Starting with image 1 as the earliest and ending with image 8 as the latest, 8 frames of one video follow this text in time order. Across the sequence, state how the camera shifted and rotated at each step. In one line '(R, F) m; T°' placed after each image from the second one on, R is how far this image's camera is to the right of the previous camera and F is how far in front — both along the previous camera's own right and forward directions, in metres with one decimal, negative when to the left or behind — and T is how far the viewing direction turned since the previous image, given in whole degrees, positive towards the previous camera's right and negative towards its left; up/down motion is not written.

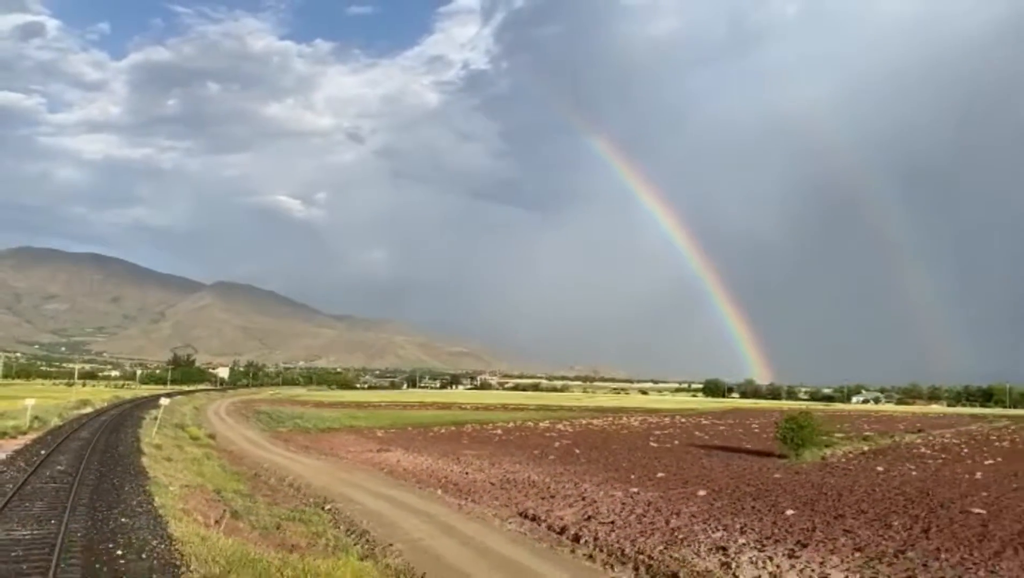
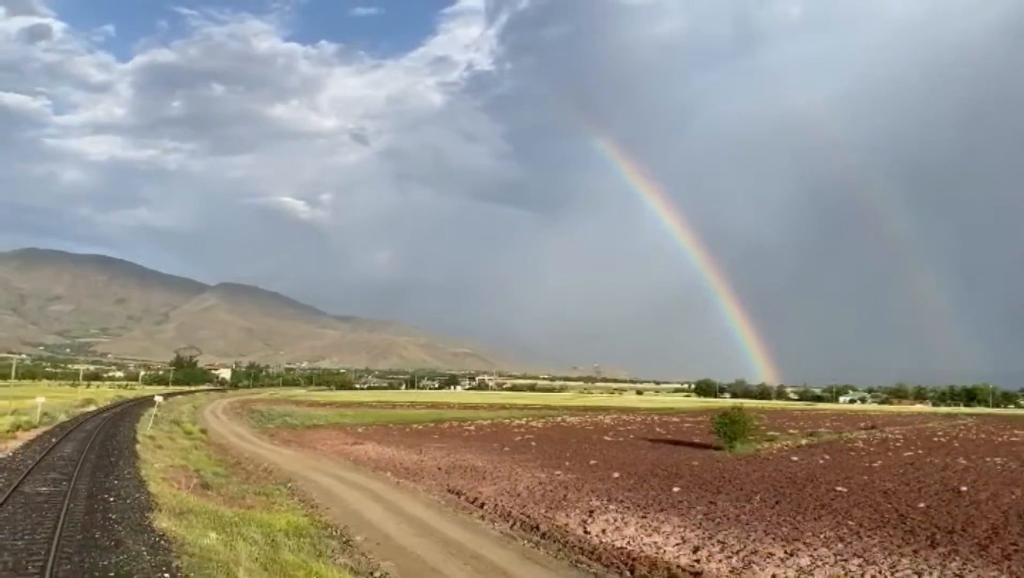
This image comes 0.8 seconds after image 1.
(+3.2, -6.1) m; 0°
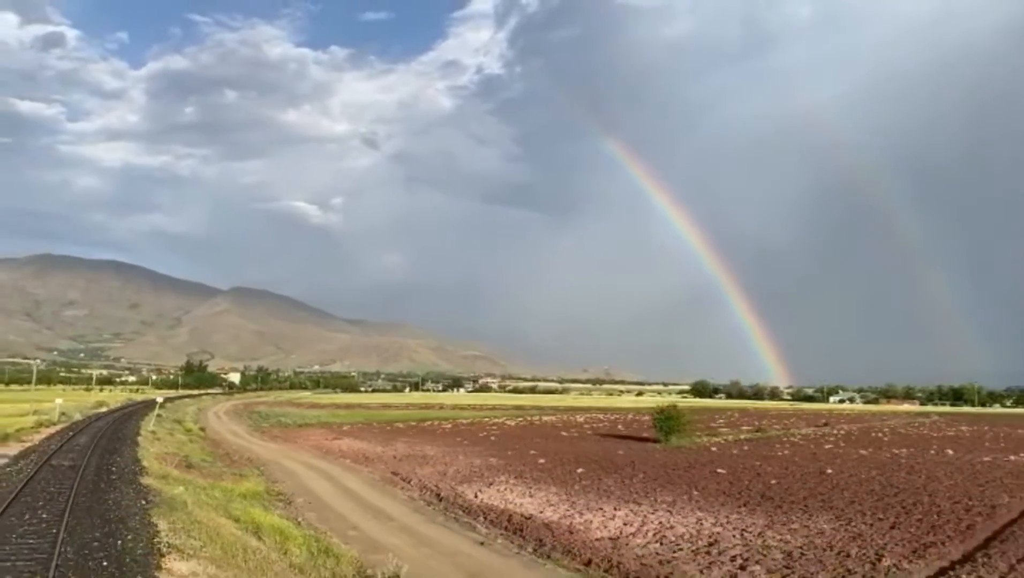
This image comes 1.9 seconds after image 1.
(+4.3, -8.0) m; -1°
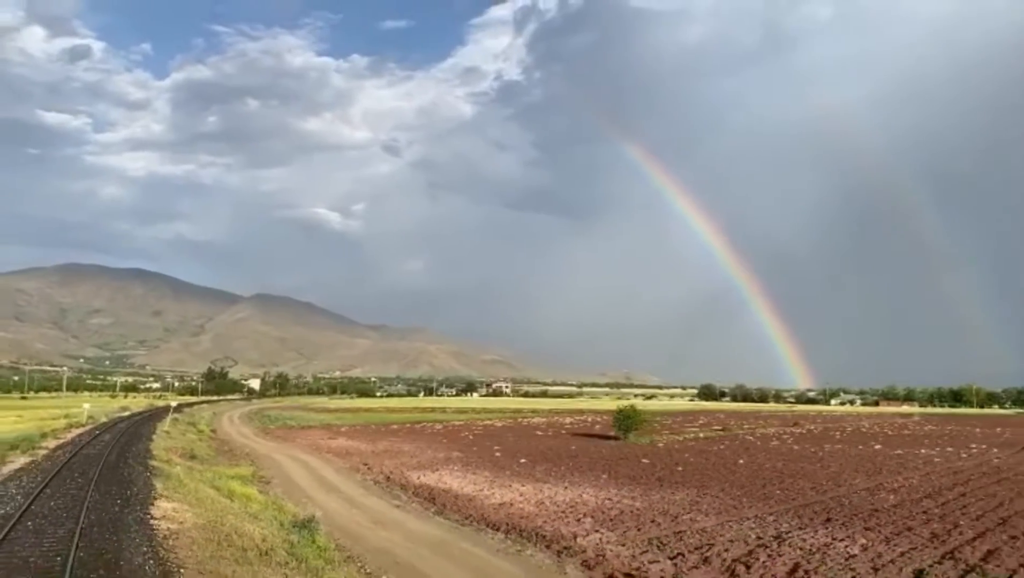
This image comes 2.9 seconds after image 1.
(+4.4, -8.3) m; -1°
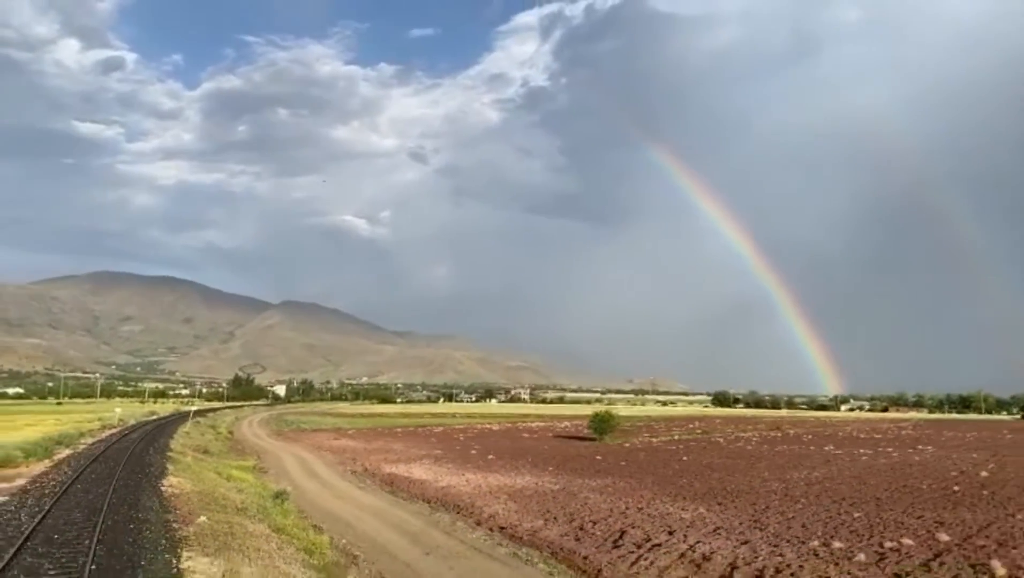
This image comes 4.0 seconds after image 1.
(+4.3, -8.1) m; -2°
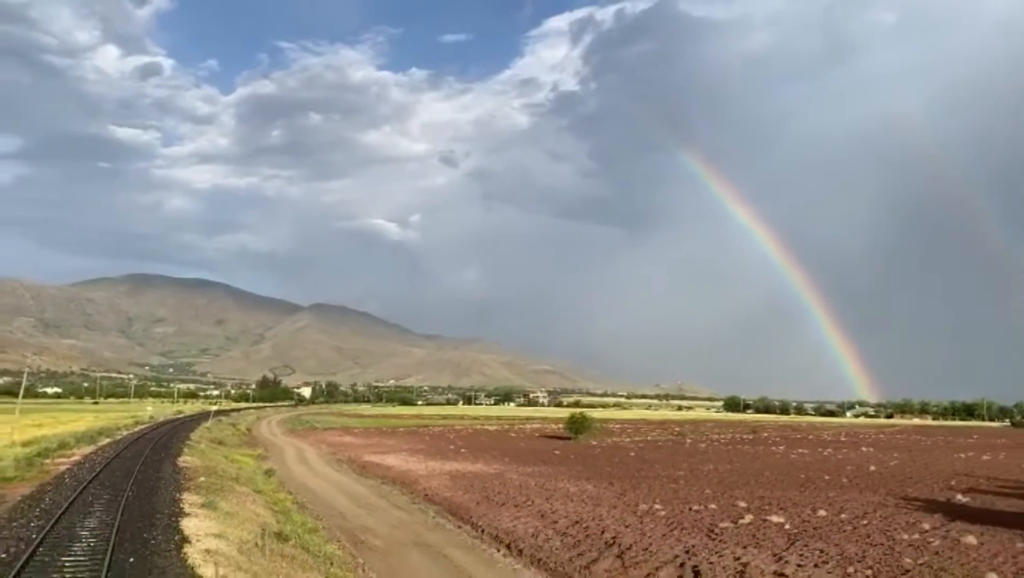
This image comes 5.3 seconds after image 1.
(+5.1, -10.1) m; -2°
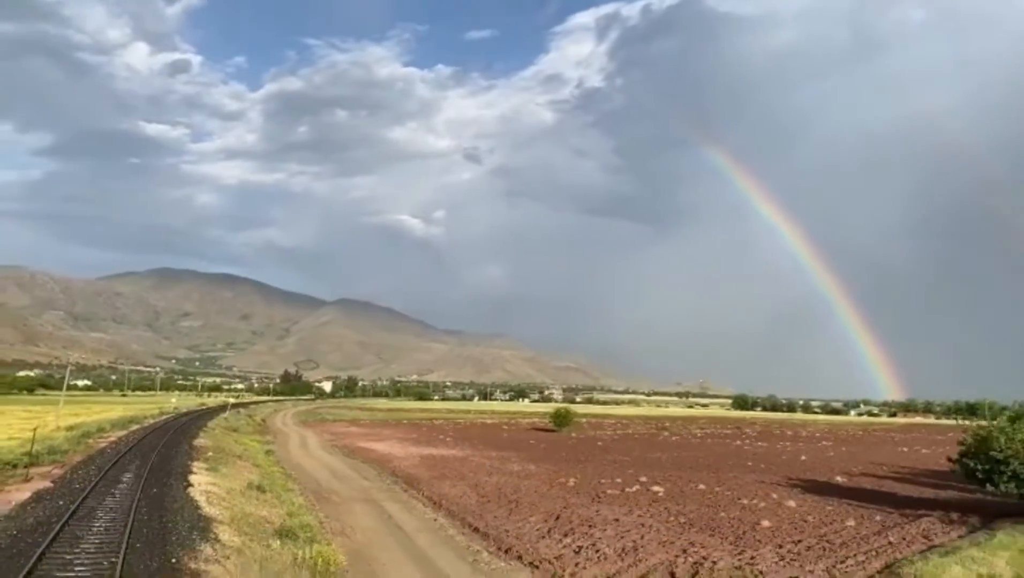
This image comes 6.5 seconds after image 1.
(+4.2, -8.8) m; -2°
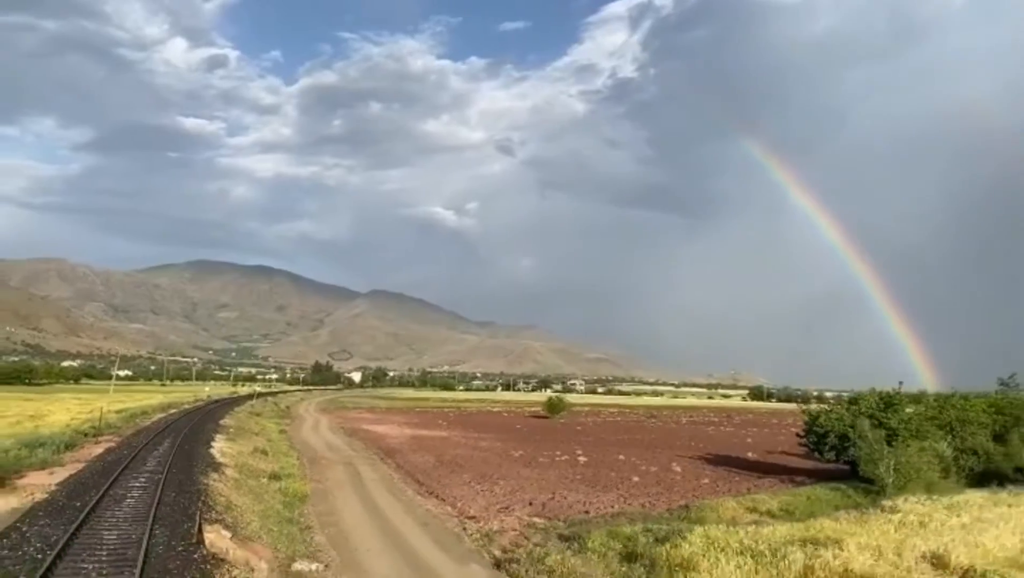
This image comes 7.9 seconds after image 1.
(+4.9, -10.5) m; -2°
